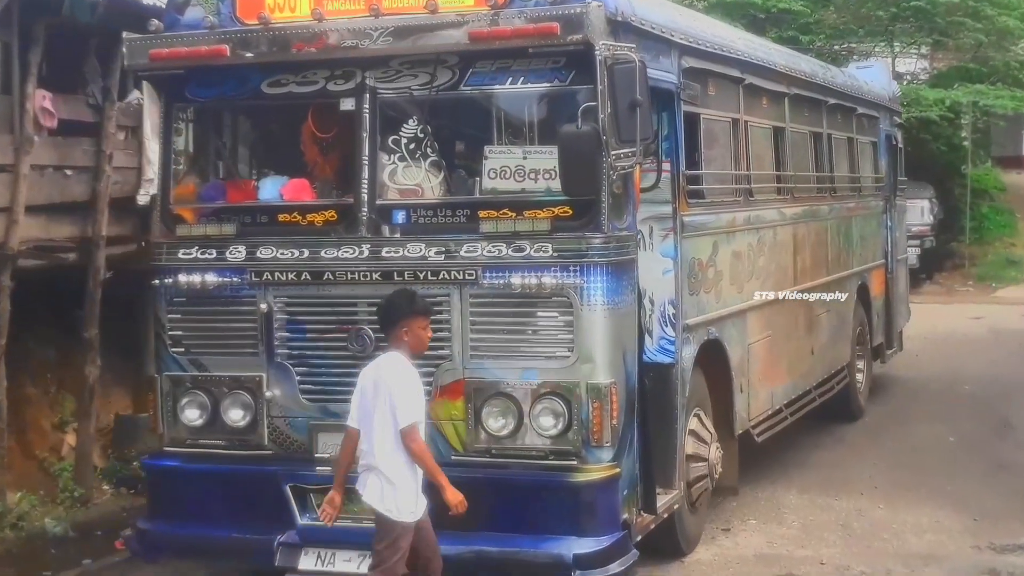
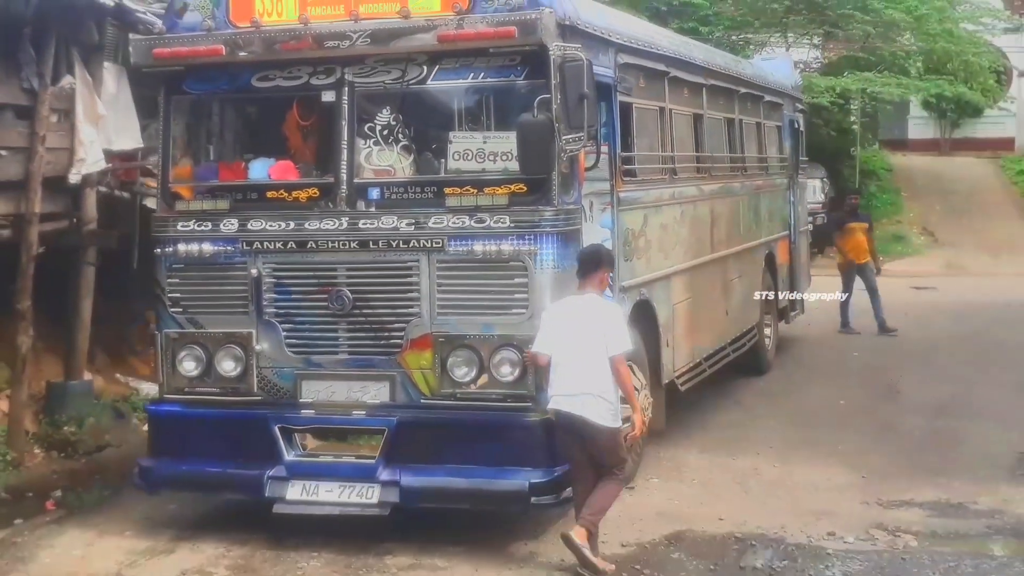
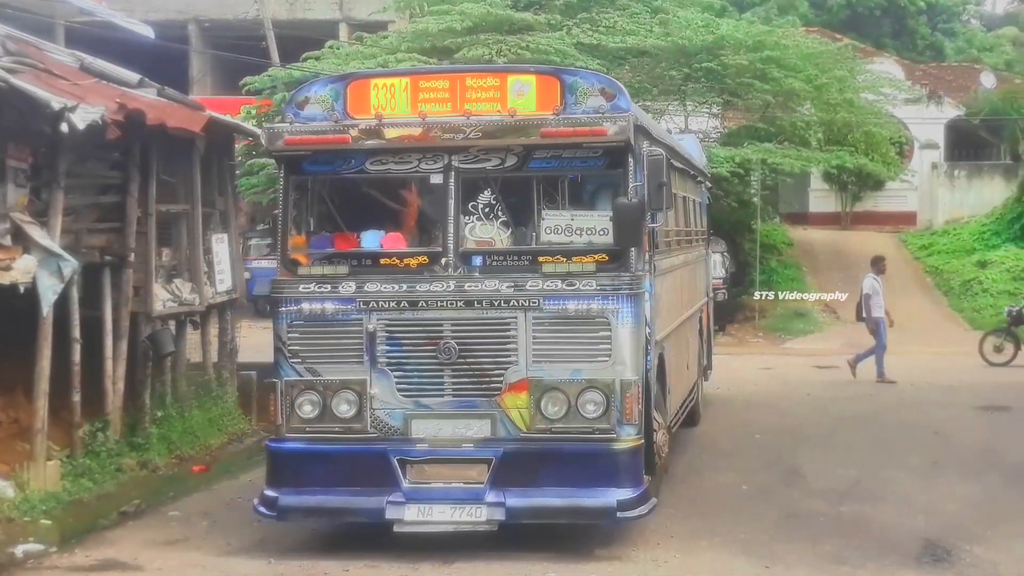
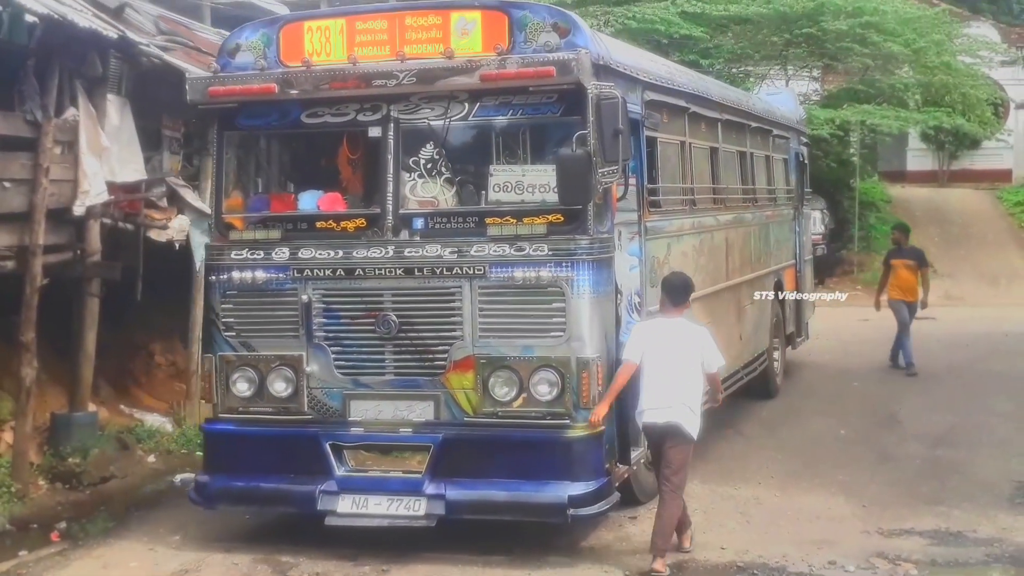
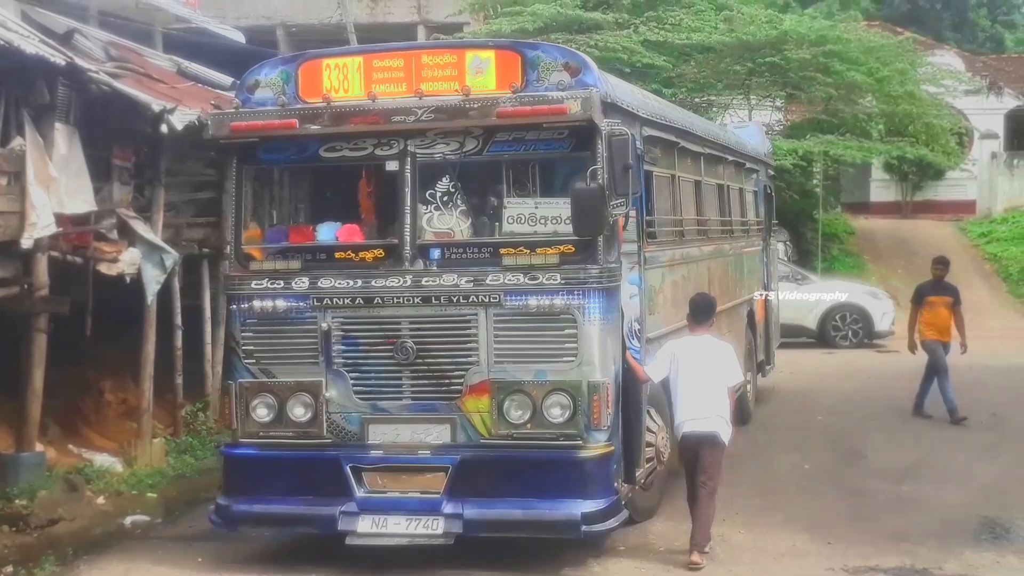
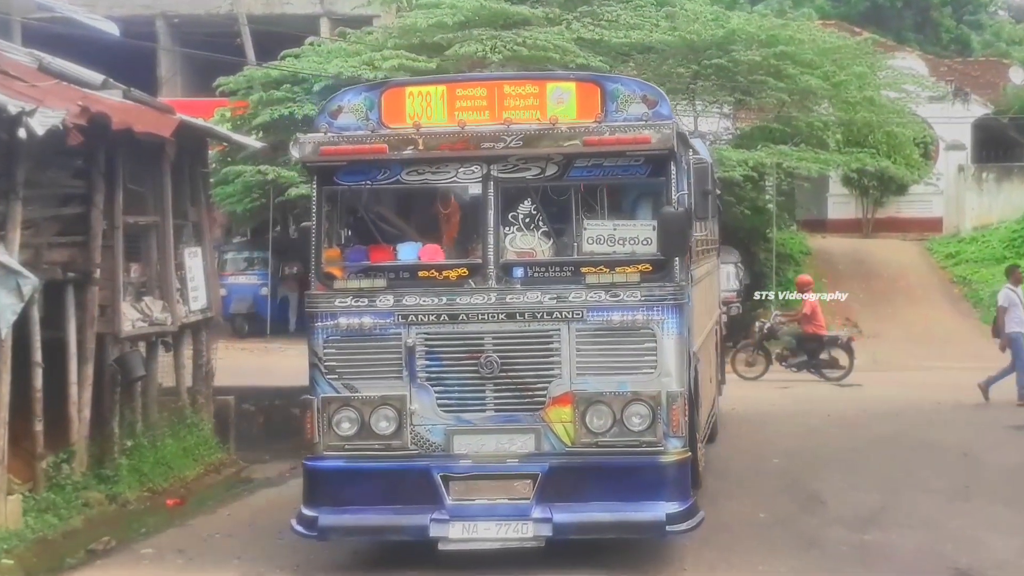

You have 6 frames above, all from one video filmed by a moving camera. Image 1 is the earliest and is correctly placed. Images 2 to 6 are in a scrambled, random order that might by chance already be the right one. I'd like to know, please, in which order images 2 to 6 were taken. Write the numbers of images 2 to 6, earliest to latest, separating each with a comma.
2, 4, 5, 3, 6
